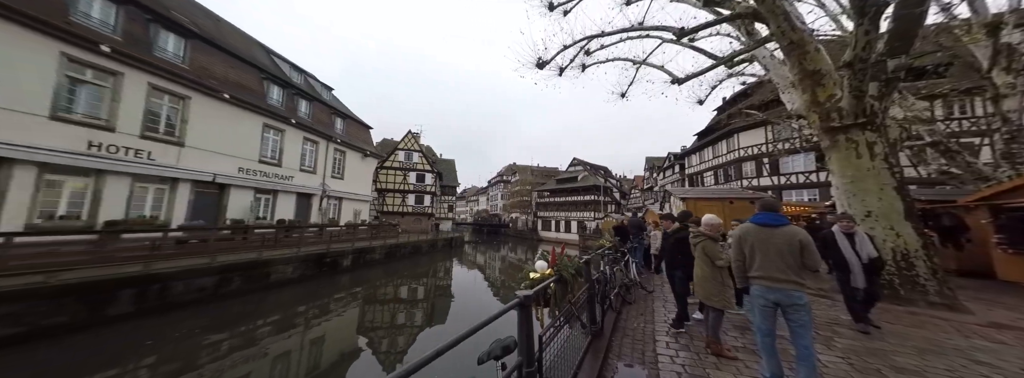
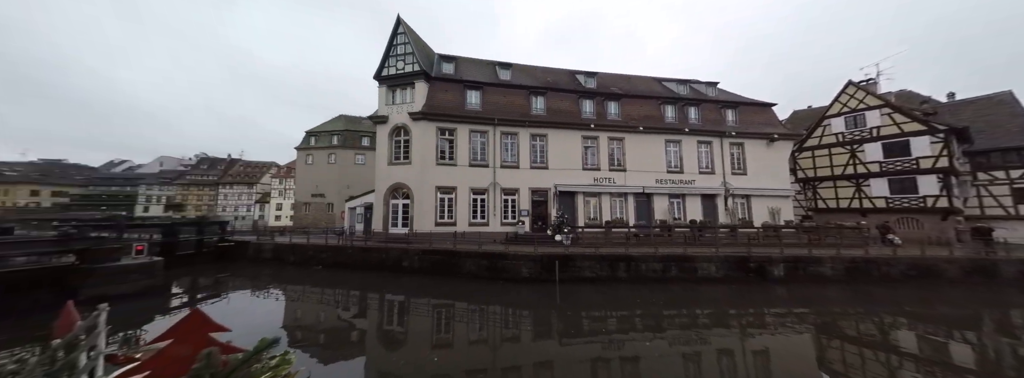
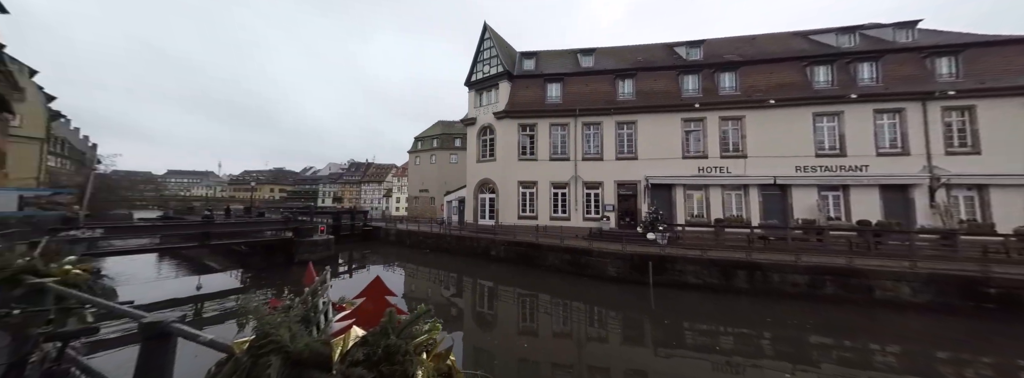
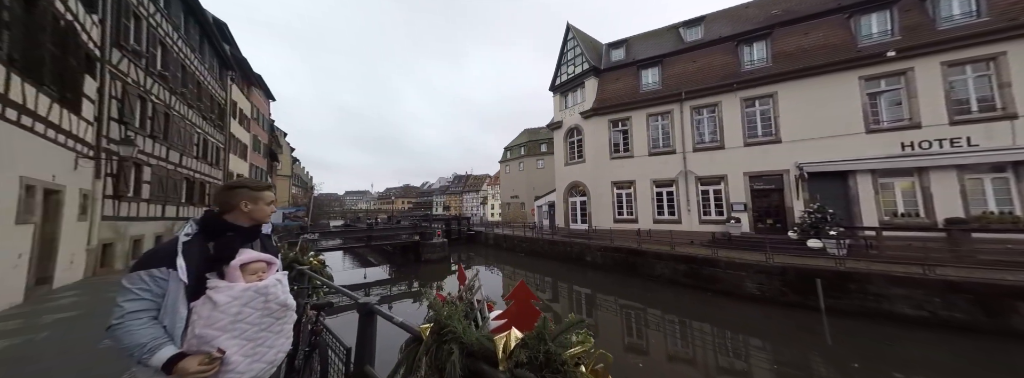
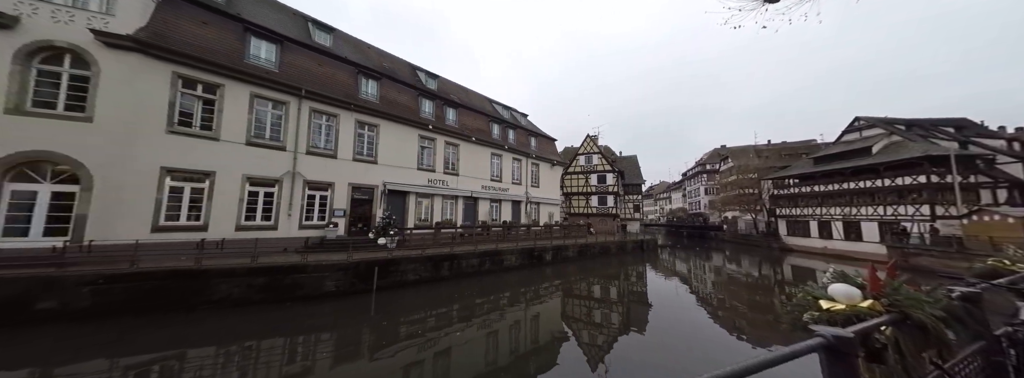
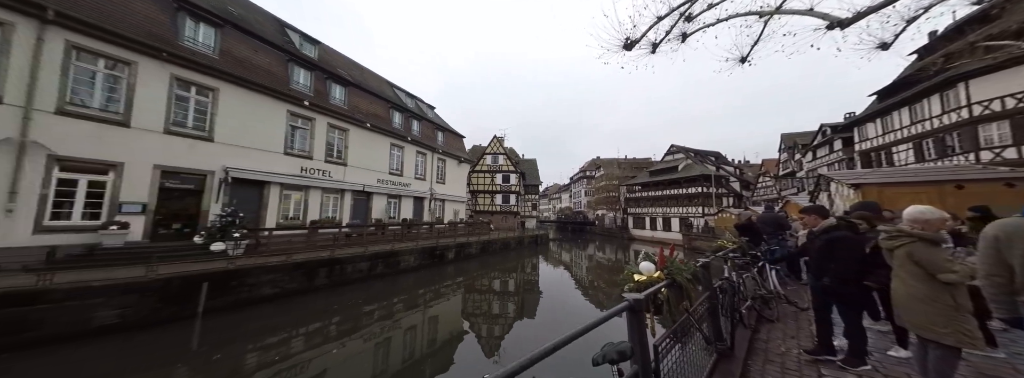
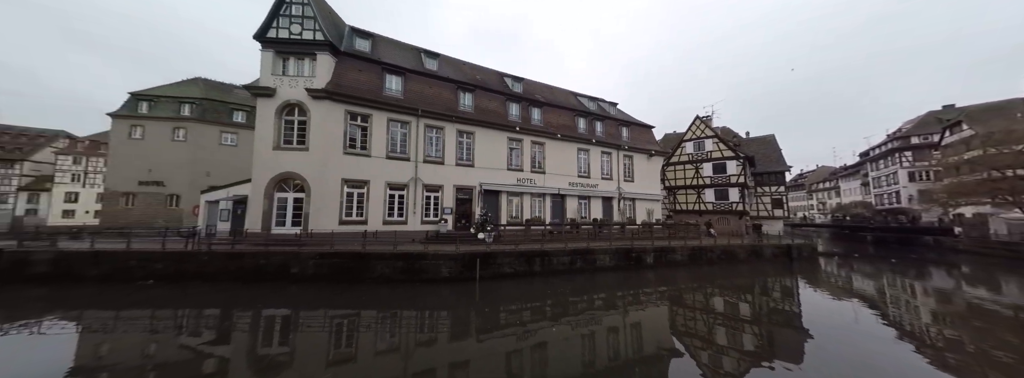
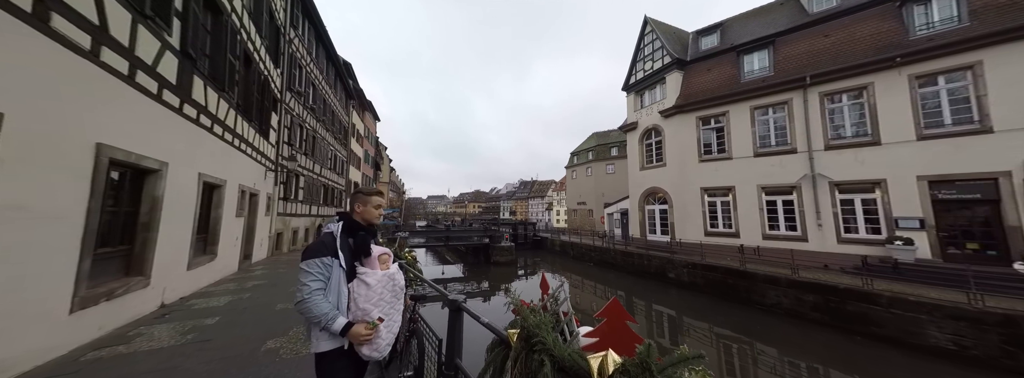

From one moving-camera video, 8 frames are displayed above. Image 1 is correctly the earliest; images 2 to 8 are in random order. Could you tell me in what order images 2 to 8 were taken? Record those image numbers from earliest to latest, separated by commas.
6, 5, 7, 2, 3, 4, 8
